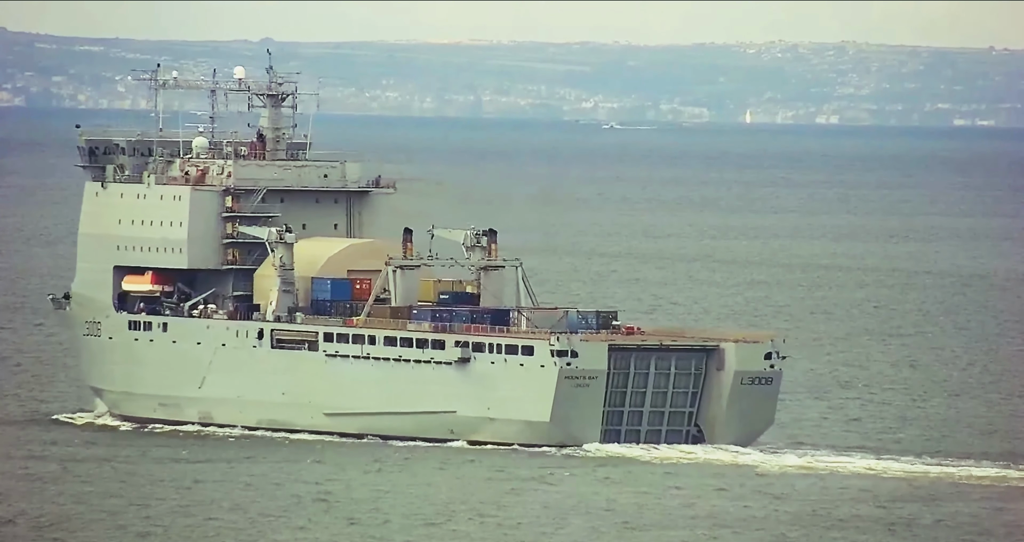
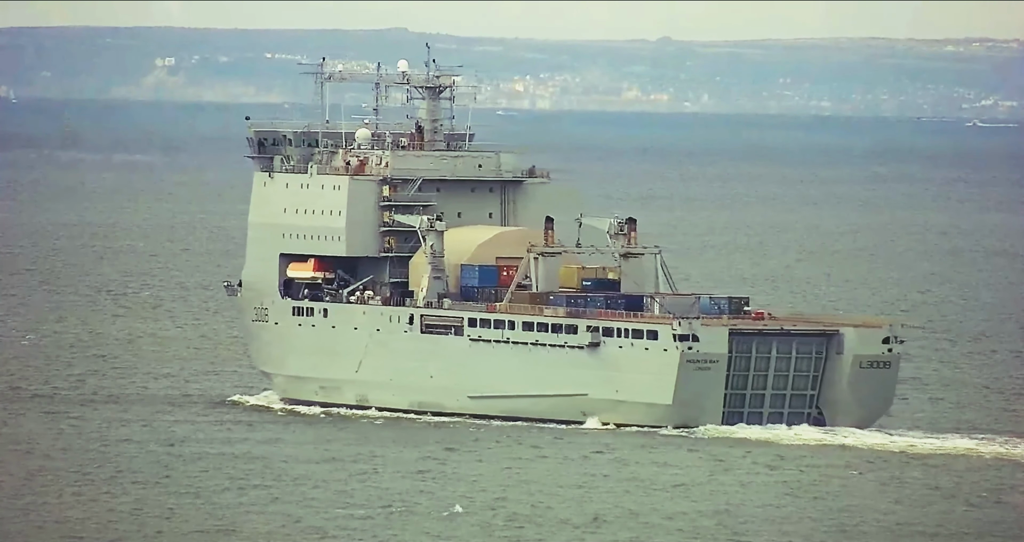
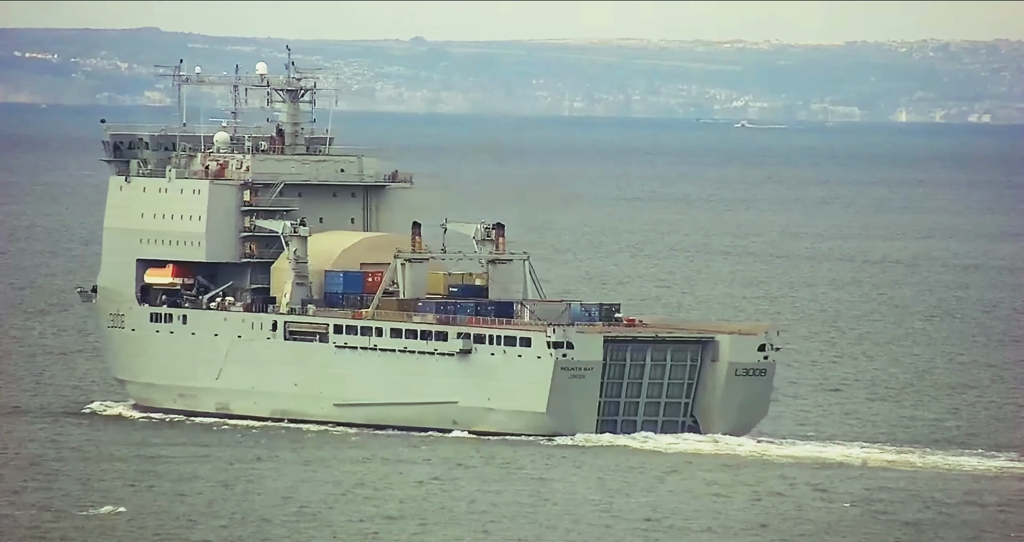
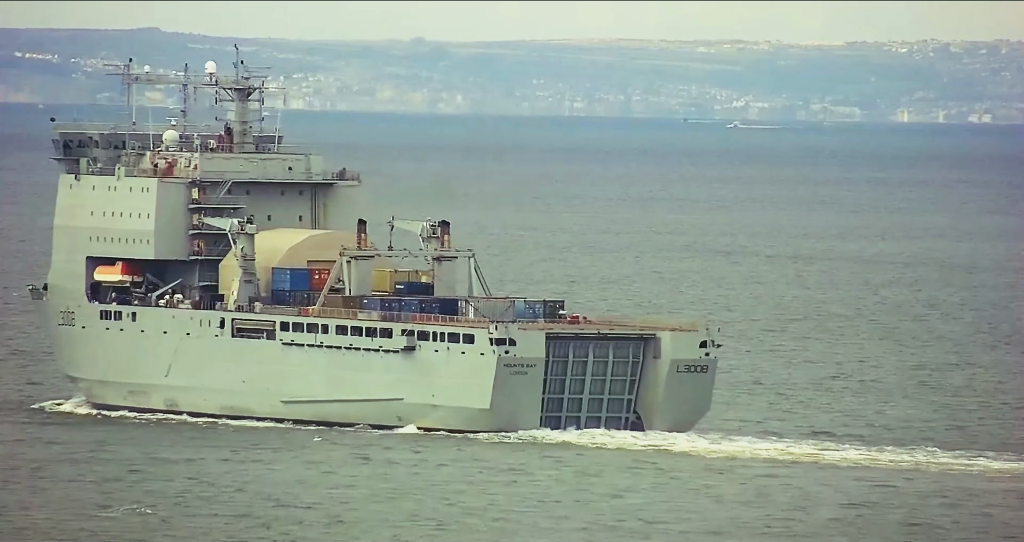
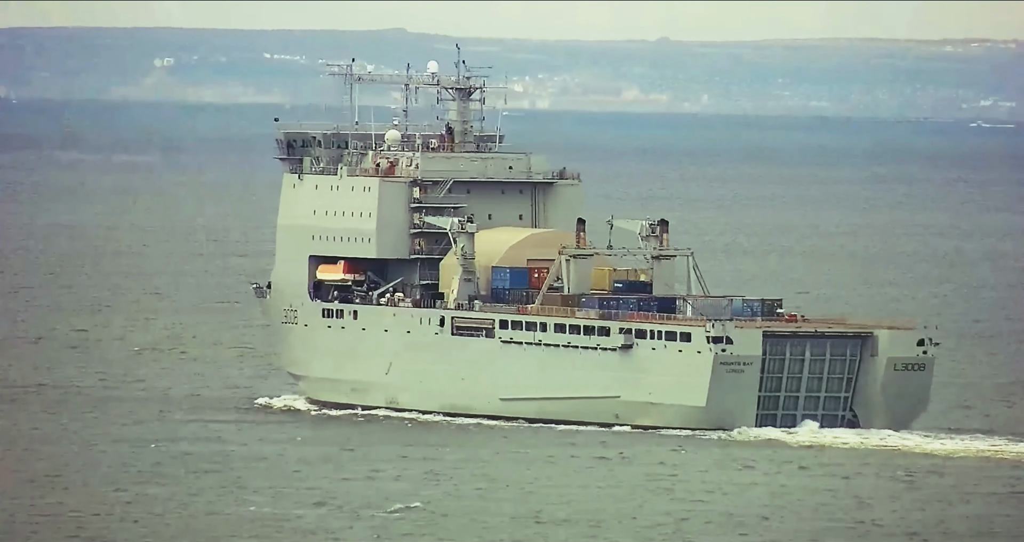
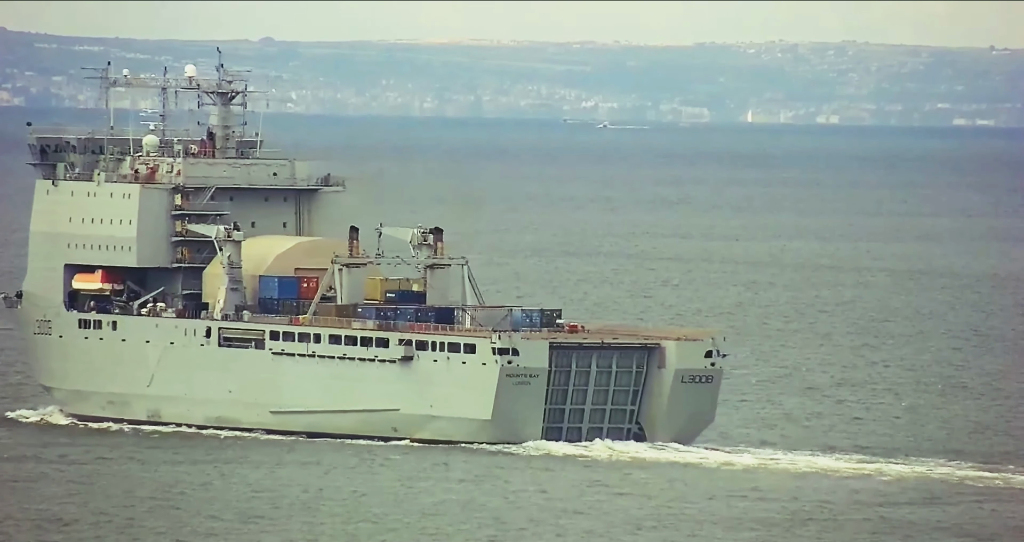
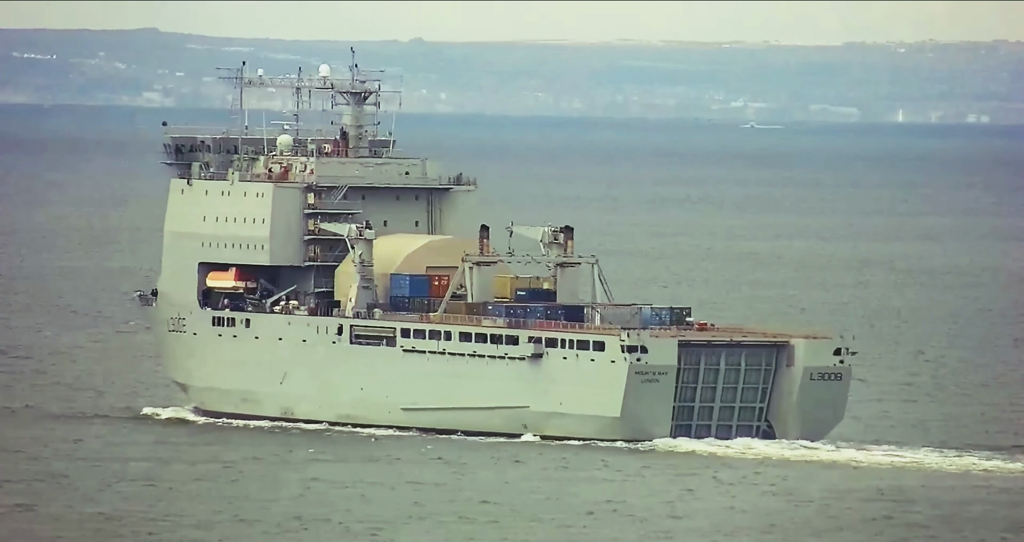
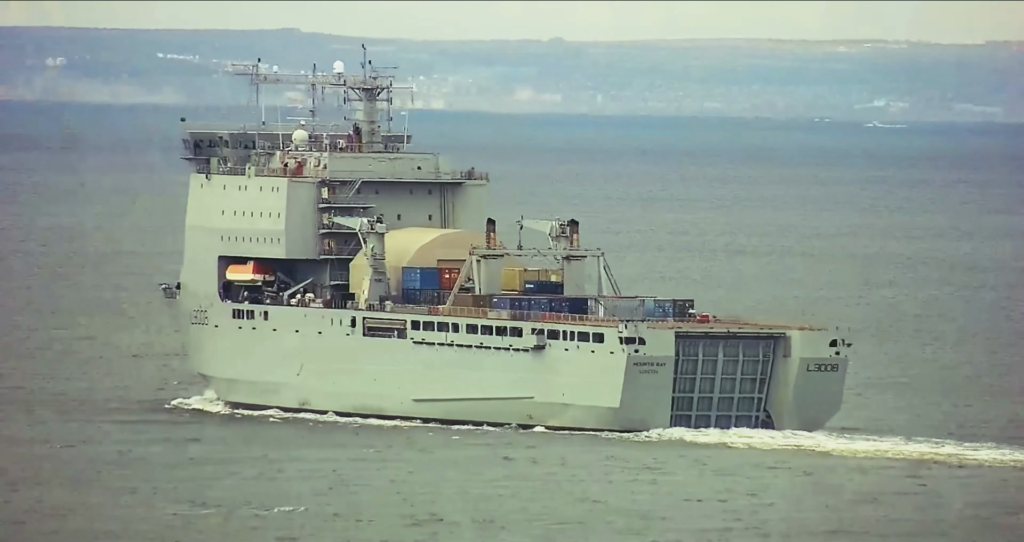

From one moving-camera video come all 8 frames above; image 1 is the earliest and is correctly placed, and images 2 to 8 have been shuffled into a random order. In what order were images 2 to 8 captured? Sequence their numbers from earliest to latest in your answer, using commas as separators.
6, 7, 3, 4, 8, 5, 2
